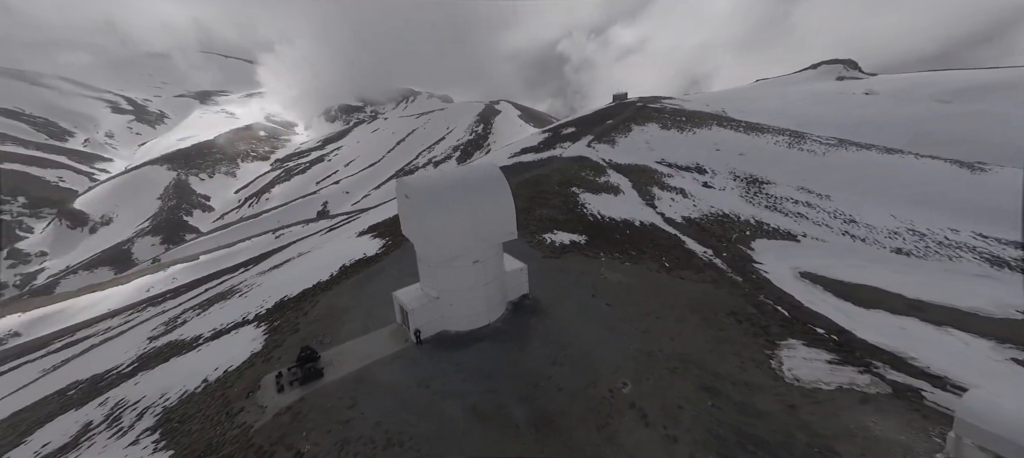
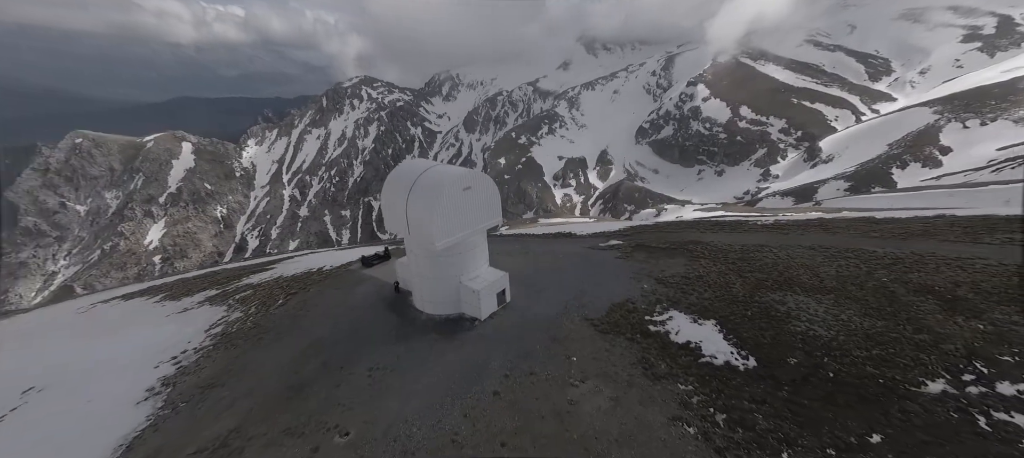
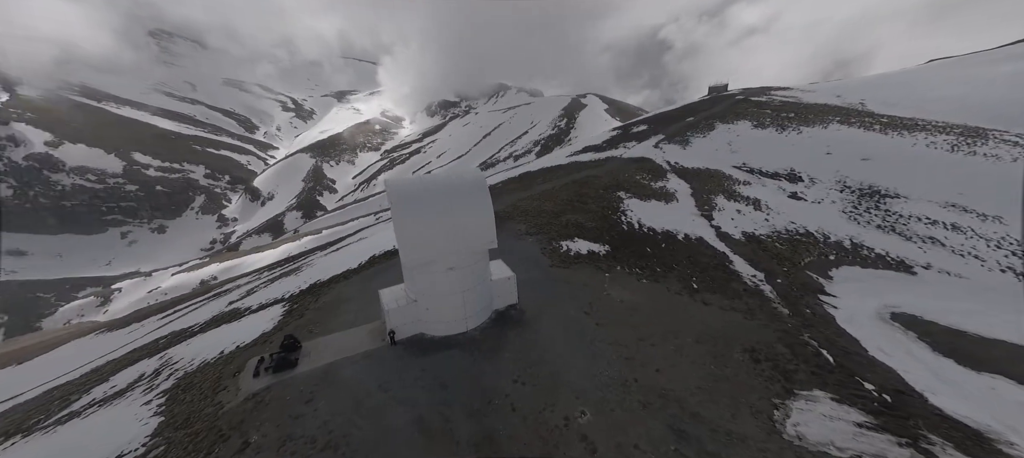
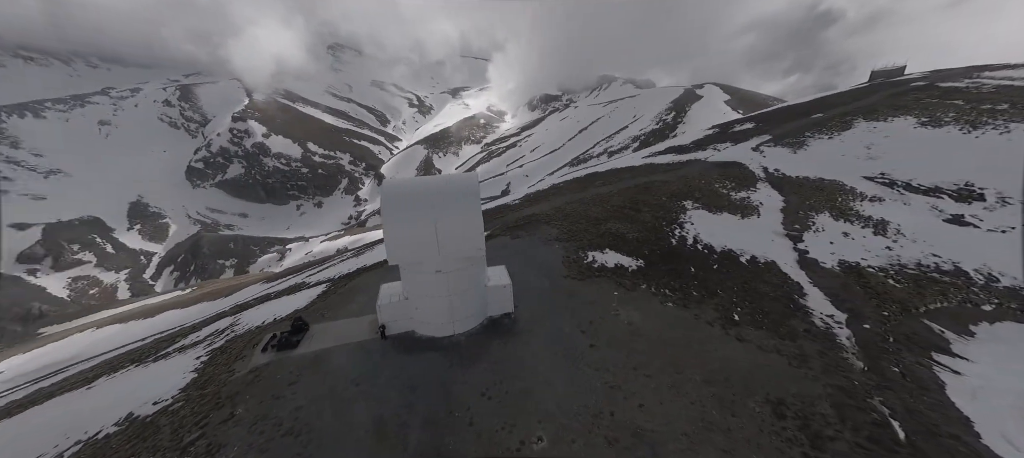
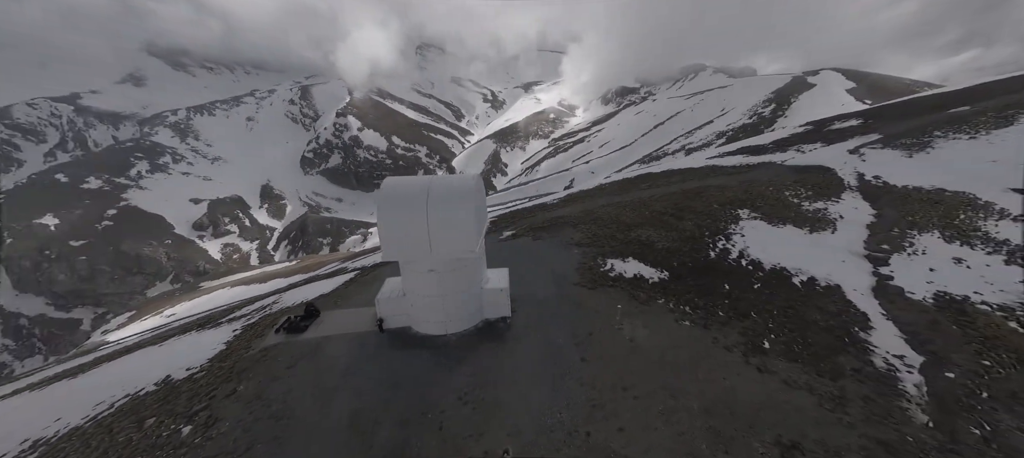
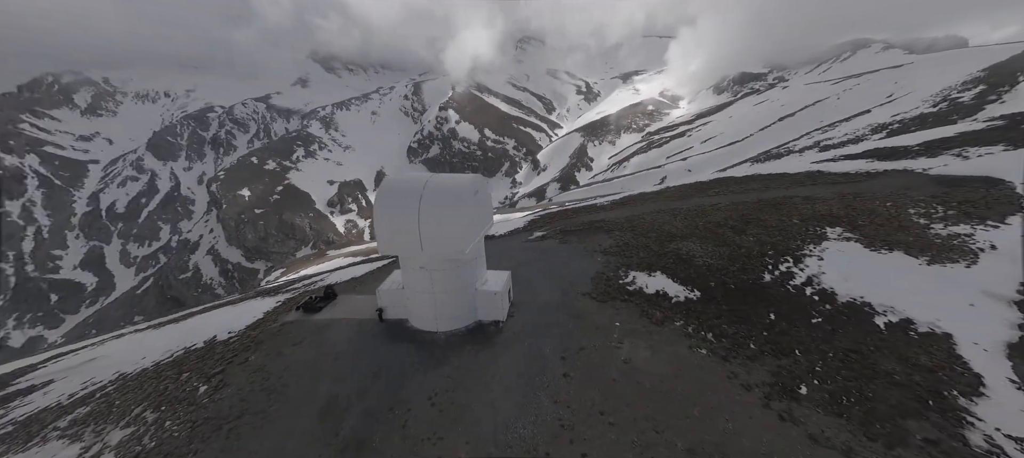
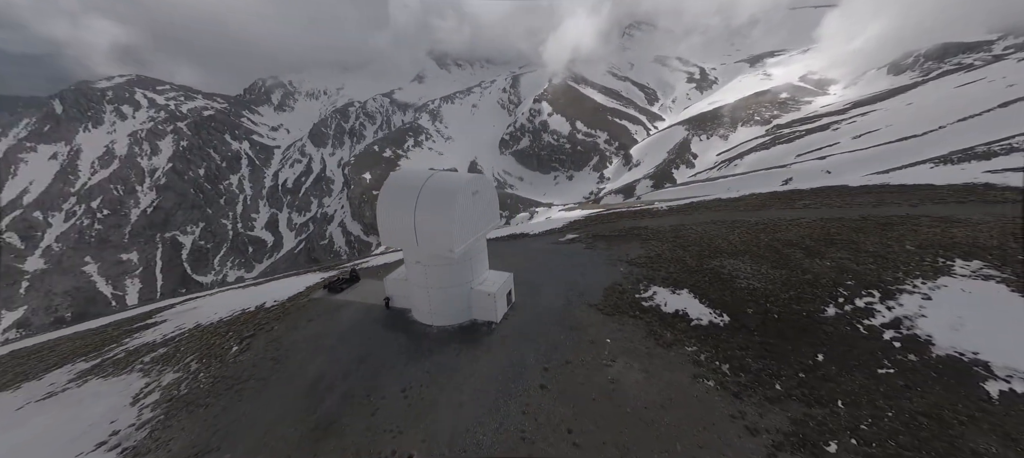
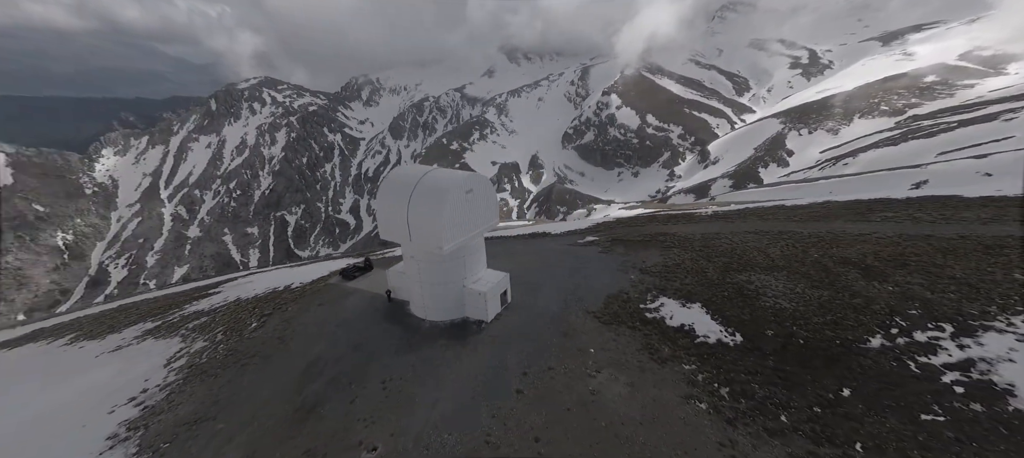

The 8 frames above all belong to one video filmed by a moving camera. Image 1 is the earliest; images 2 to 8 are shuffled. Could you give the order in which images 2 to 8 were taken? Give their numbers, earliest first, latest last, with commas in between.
3, 4, 5, 6, 7, 8, 2
